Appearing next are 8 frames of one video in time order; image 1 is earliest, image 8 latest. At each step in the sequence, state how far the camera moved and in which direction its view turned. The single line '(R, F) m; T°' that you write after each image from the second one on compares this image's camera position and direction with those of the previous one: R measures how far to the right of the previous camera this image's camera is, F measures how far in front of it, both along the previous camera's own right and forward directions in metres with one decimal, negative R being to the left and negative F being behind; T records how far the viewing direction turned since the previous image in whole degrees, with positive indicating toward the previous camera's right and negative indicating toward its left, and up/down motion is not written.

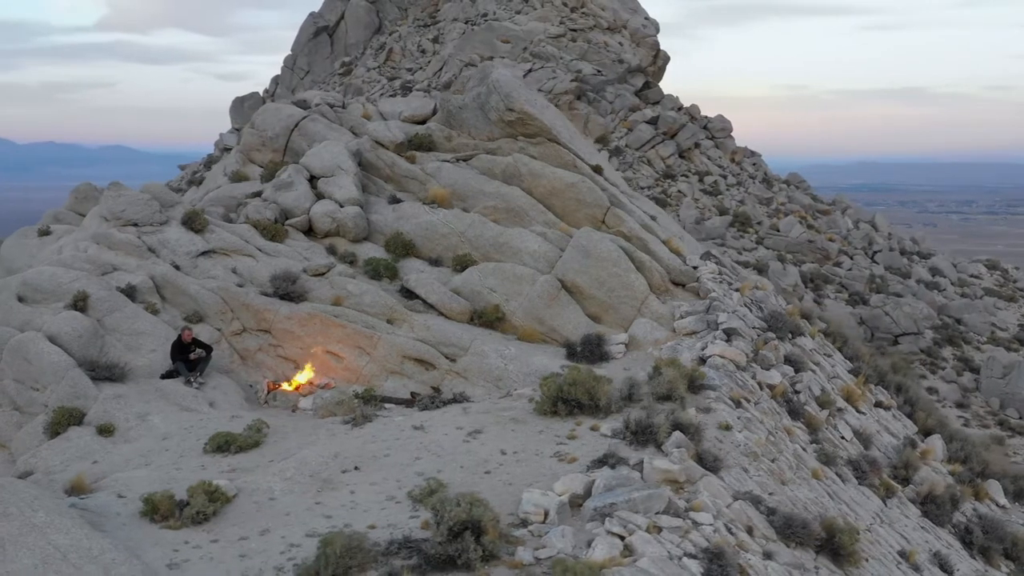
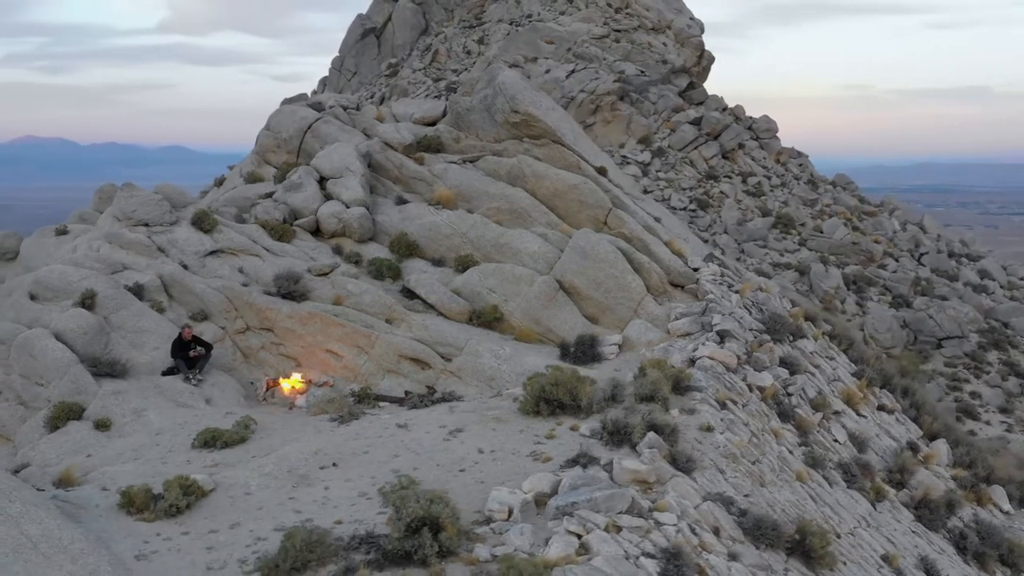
(+0.9, -0.1) m; -3°
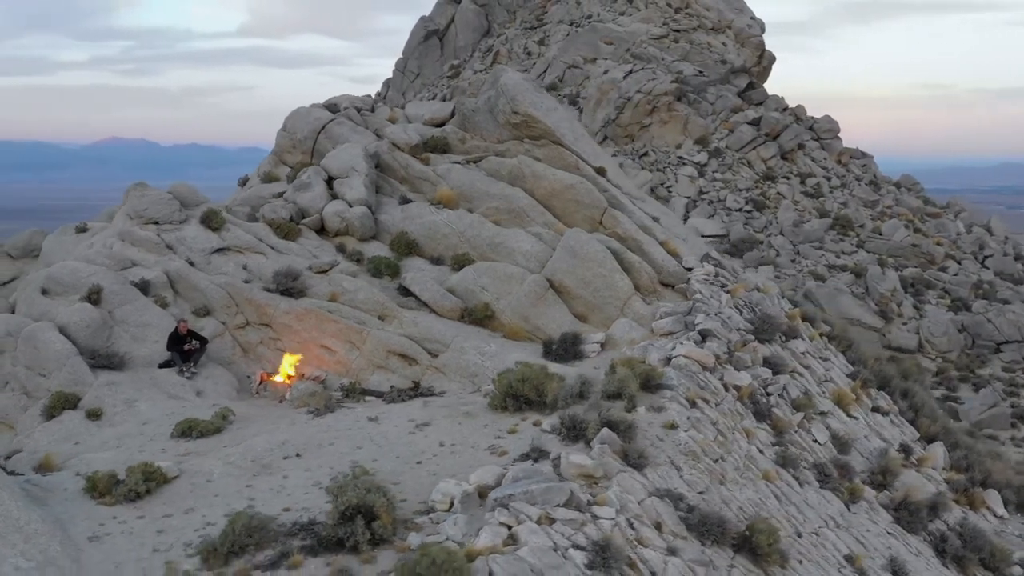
(+1.3, -0.2) m; -4°
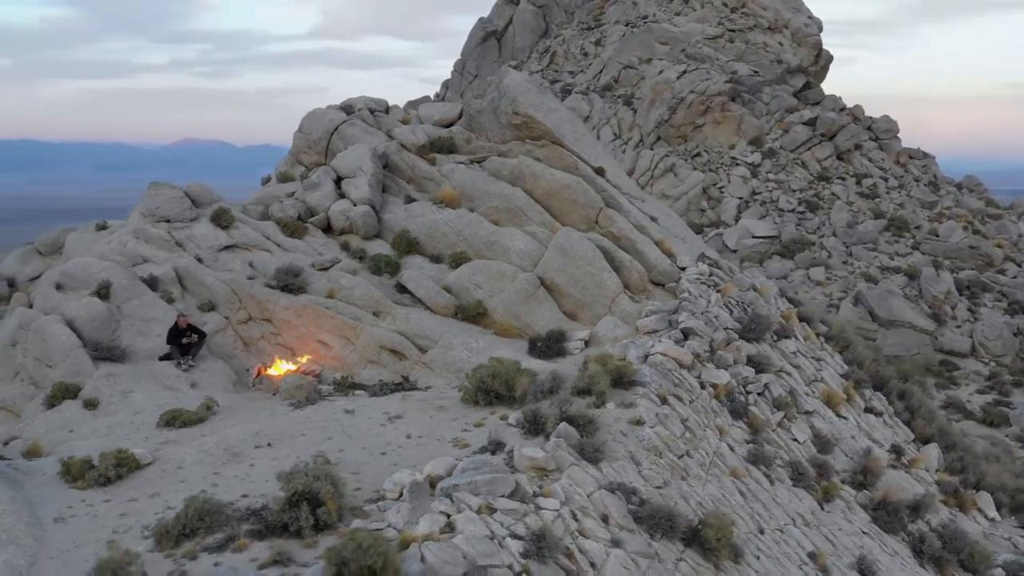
(+1.2, -0.3) m; -3°
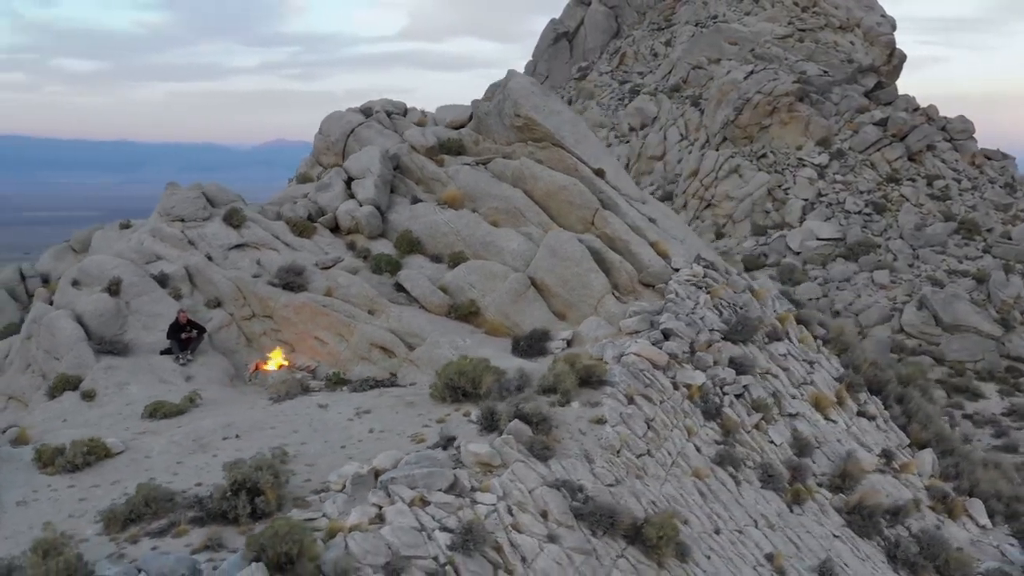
(+1.5, -0.2) m; -4°
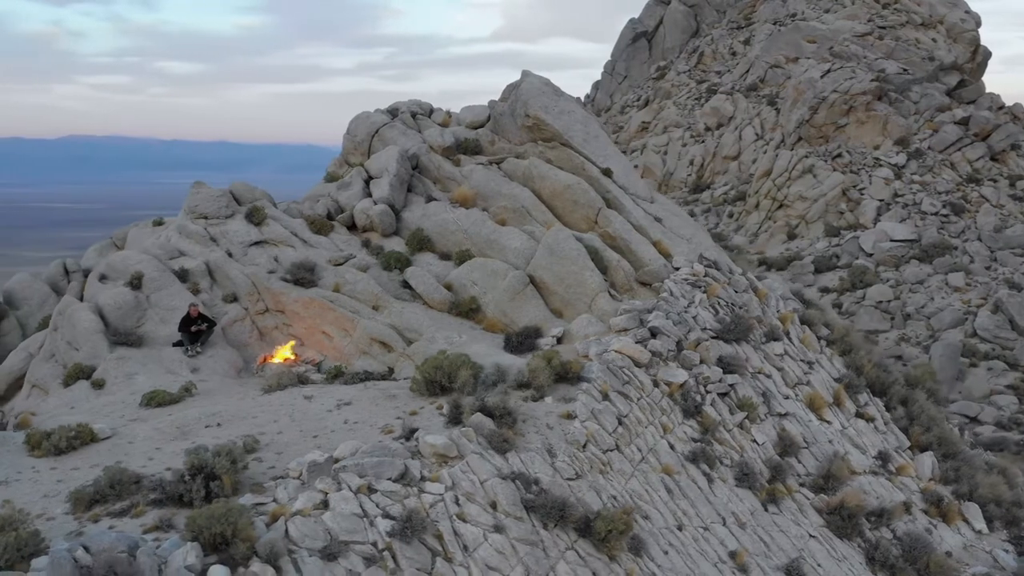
(+1.5, -0.3) m; -5°
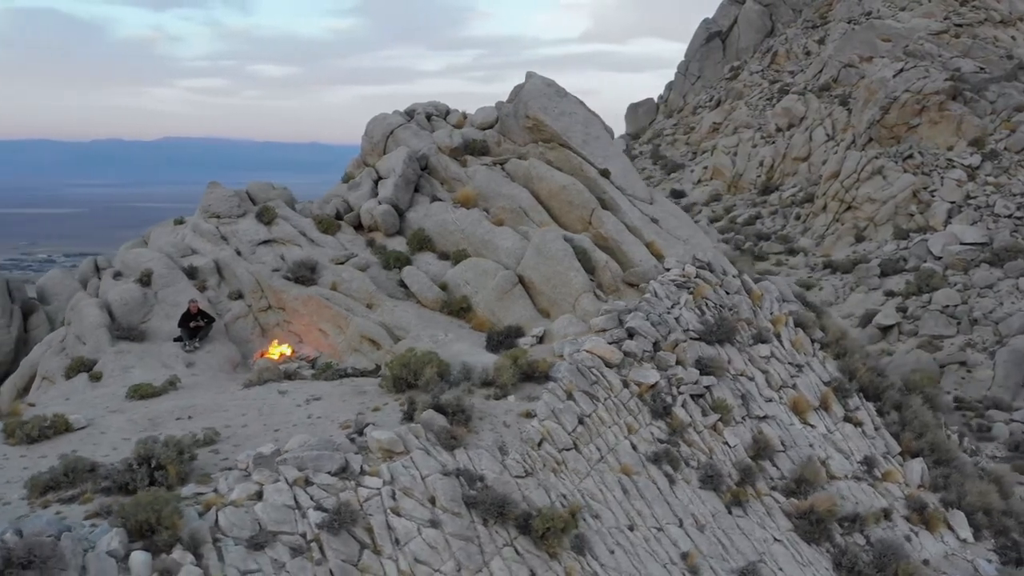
(+1.6, -0.1) m; -4°
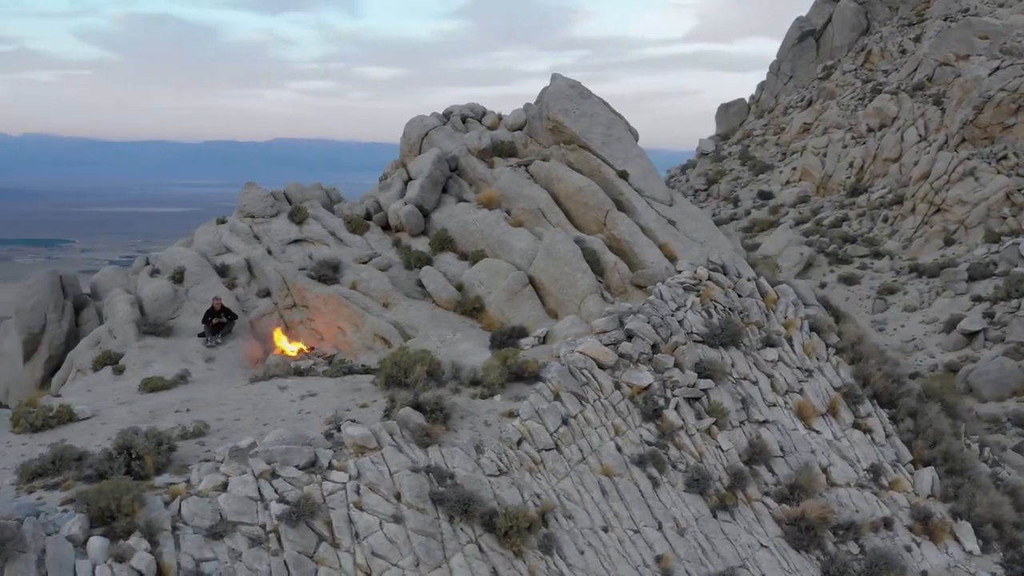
(+1.5, -0.1) m; -5°
